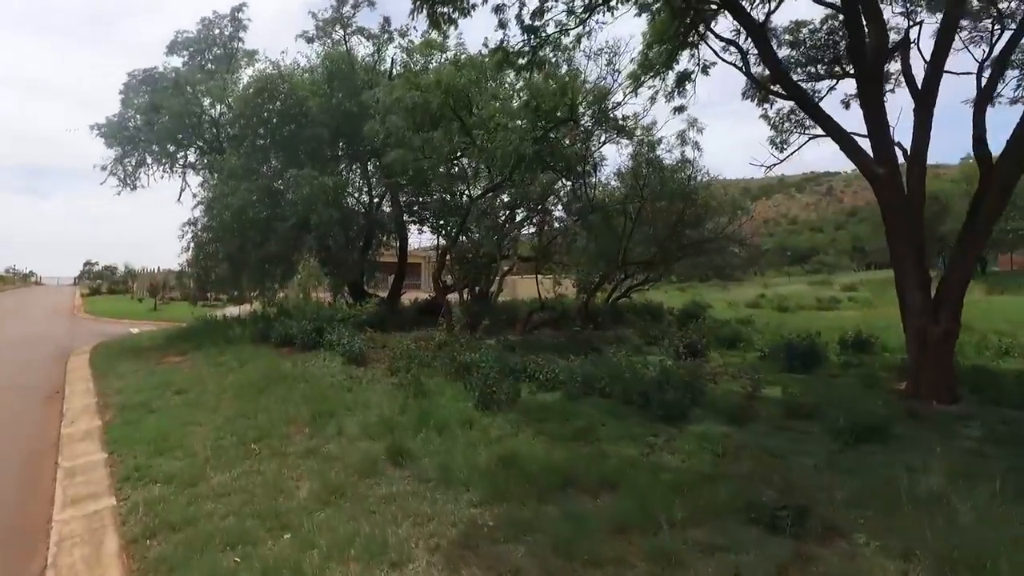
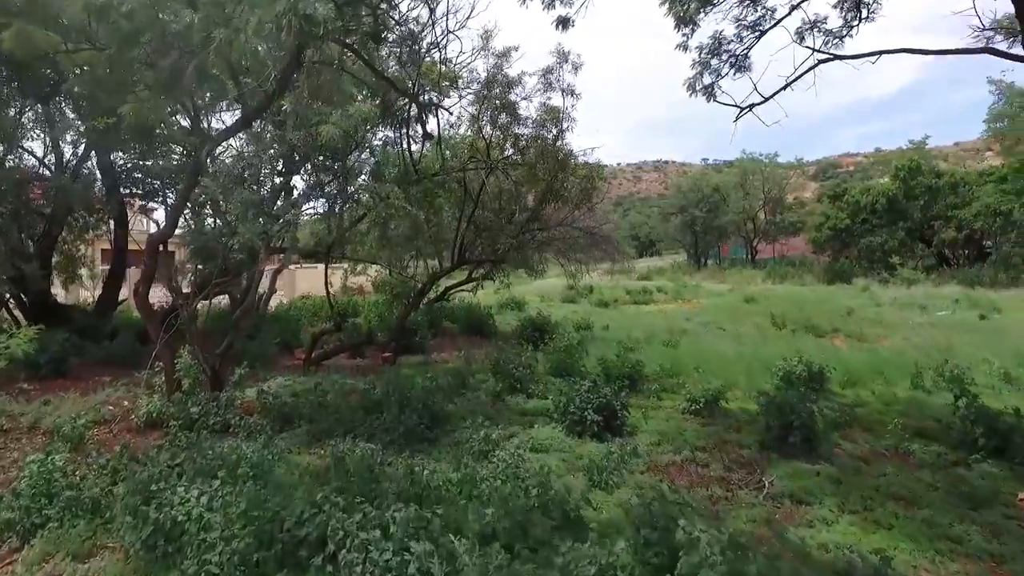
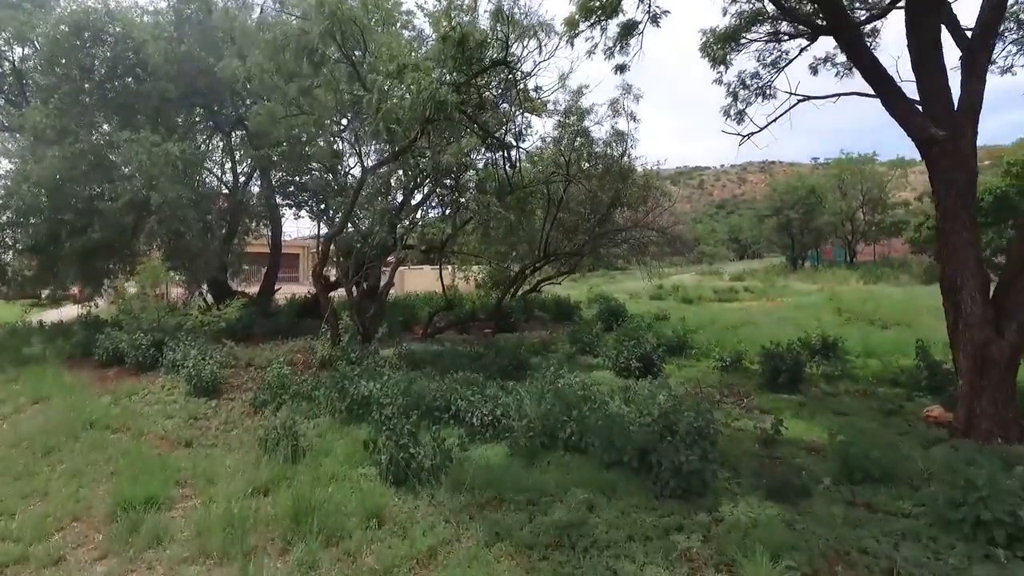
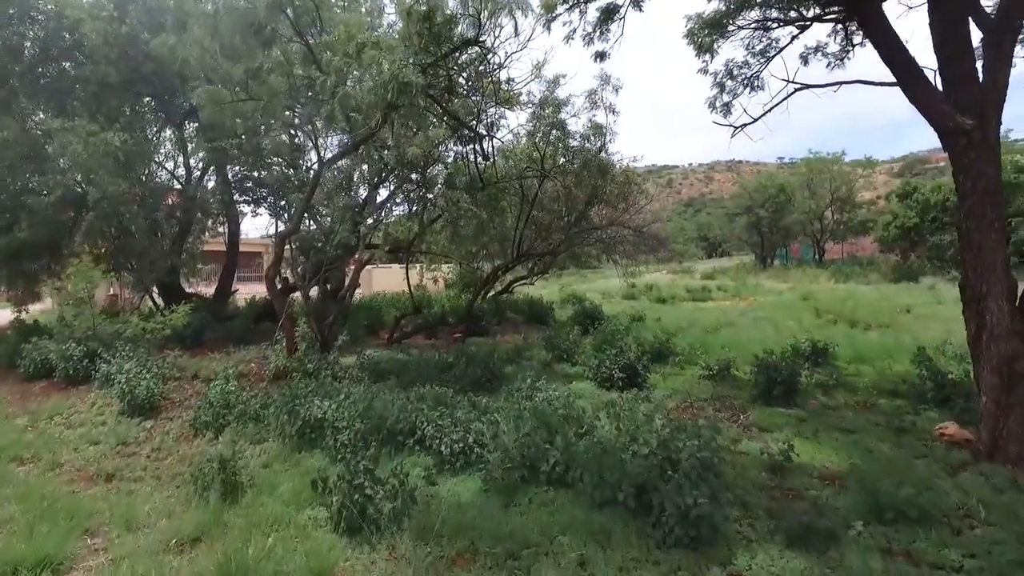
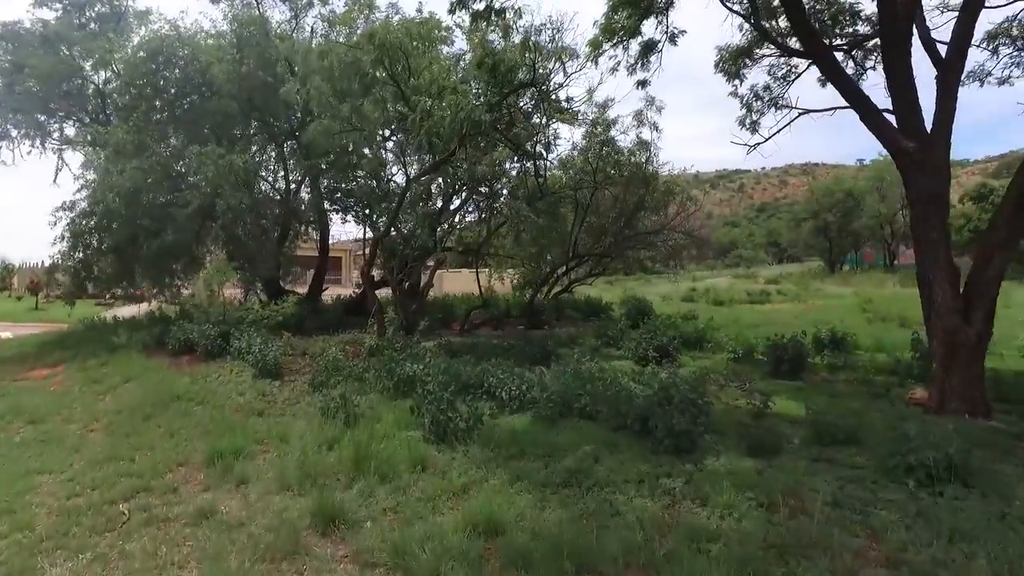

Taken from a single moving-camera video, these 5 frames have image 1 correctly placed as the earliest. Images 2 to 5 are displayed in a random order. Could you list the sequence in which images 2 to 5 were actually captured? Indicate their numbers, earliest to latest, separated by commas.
5, 3, 4, 2
